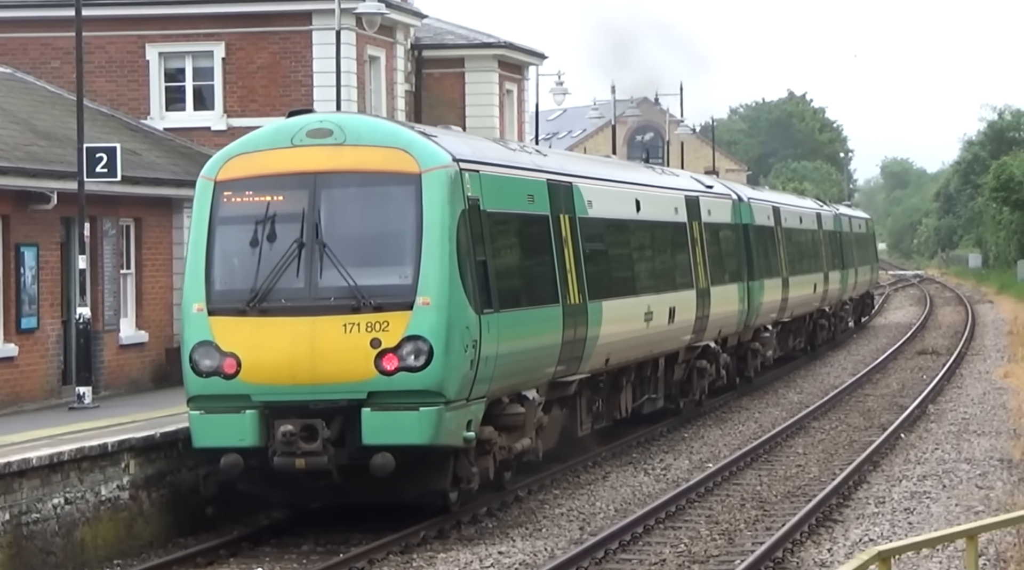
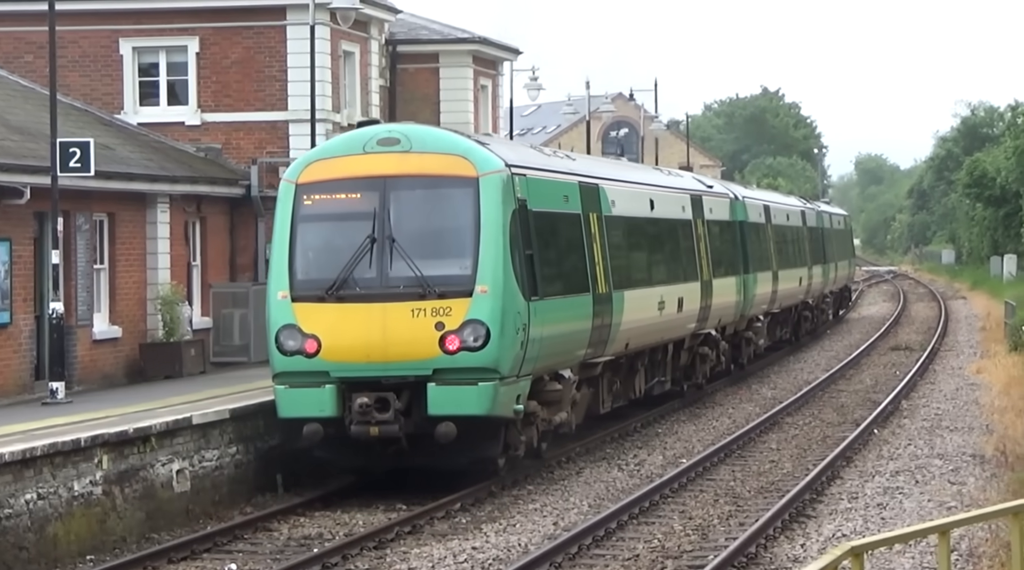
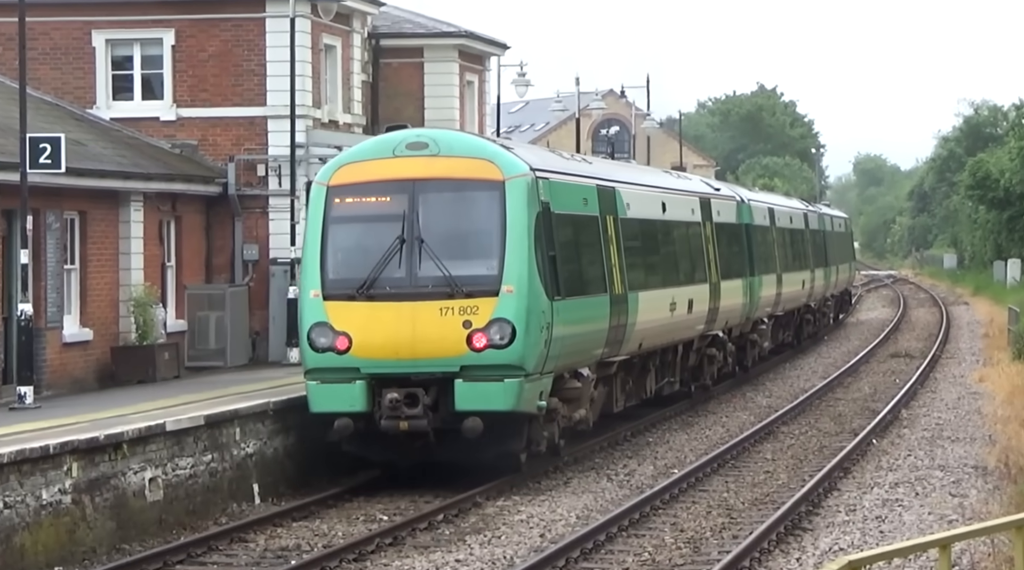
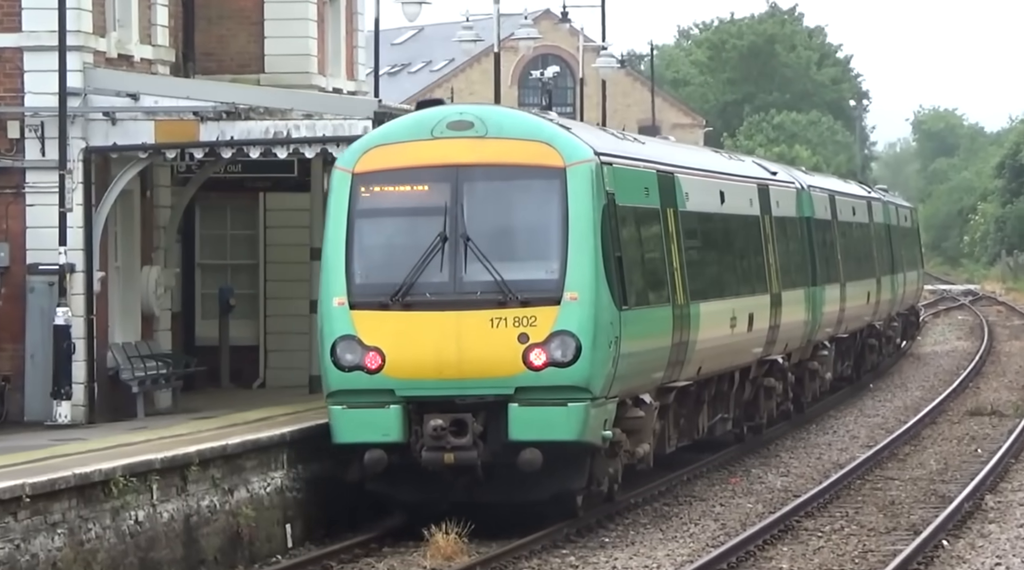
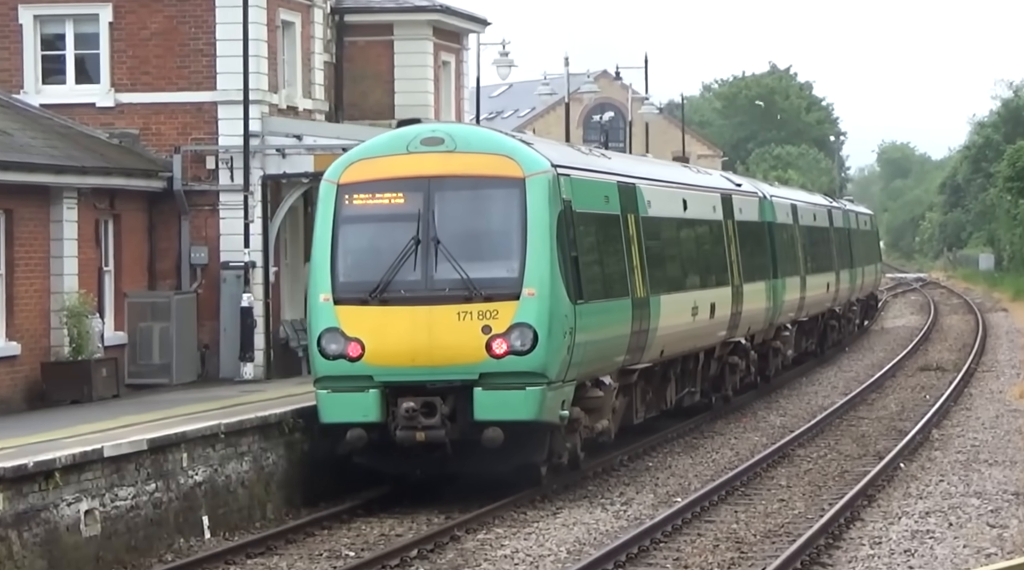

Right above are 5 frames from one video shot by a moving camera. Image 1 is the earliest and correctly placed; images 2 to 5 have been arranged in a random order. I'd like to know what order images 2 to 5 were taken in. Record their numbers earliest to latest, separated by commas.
2, 3, 5, 4
